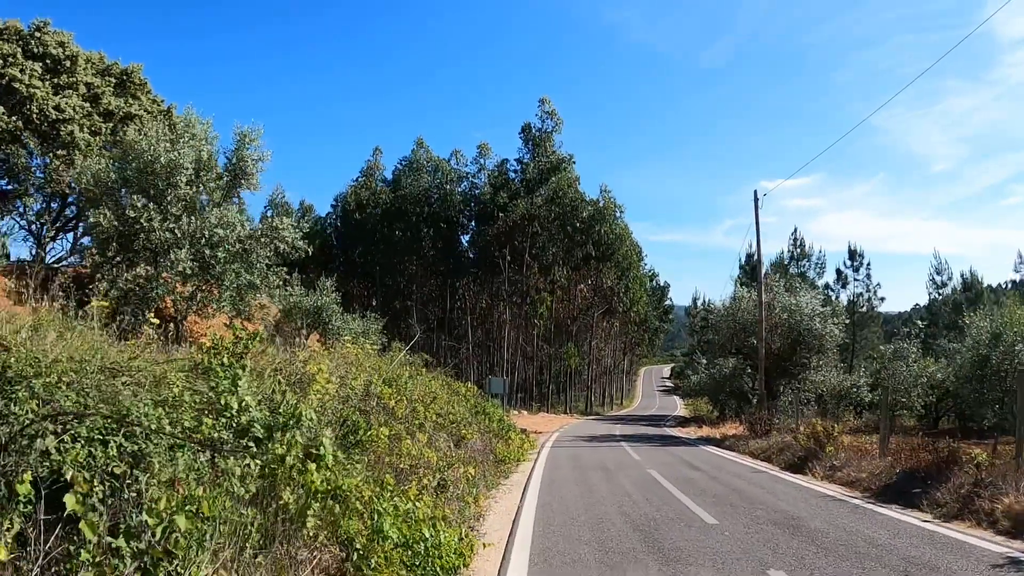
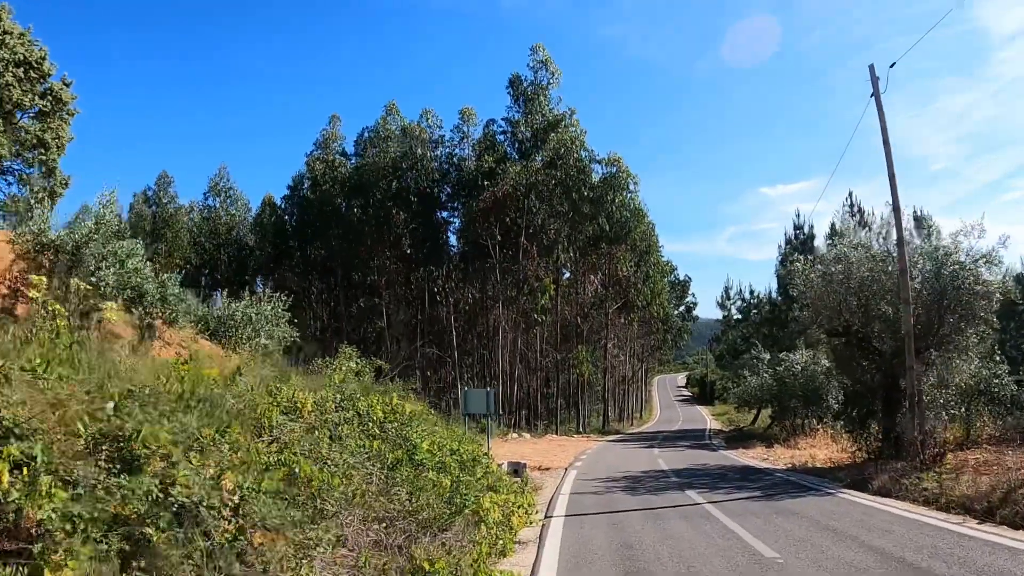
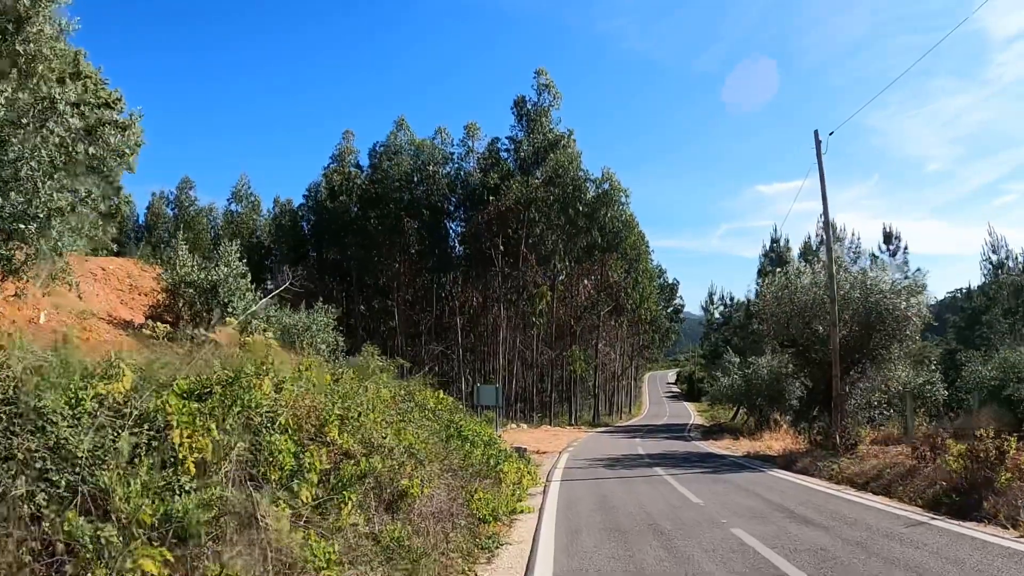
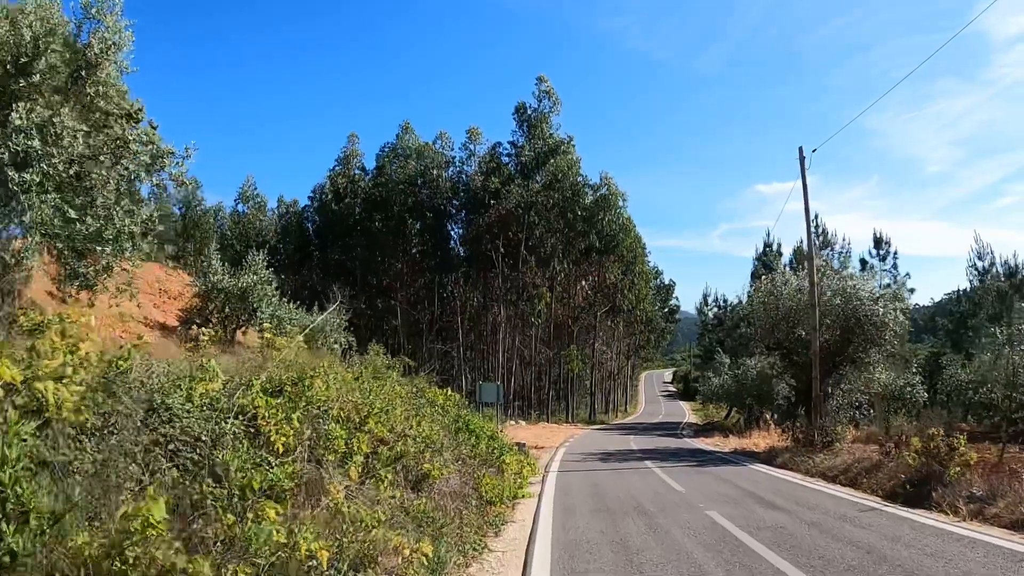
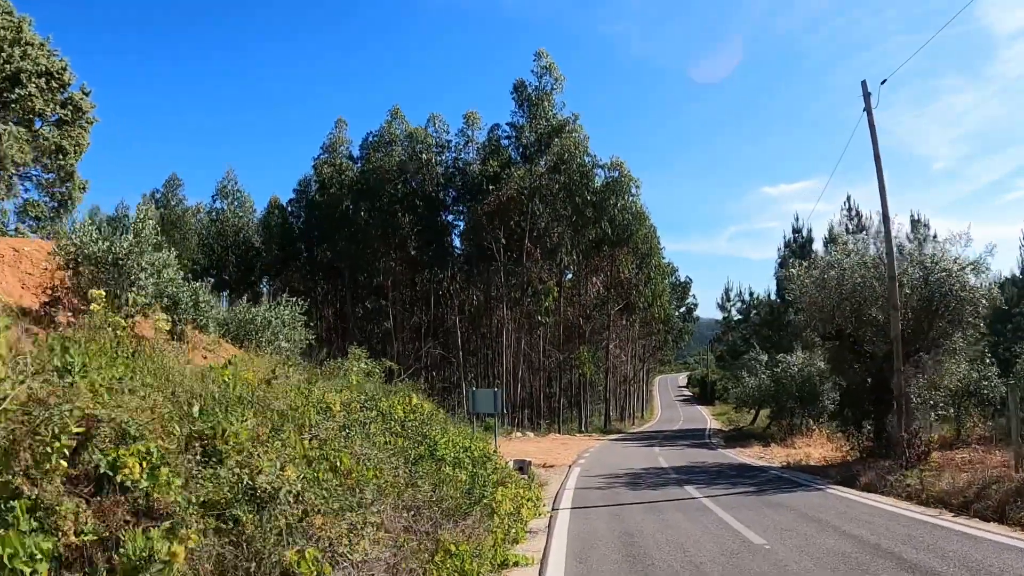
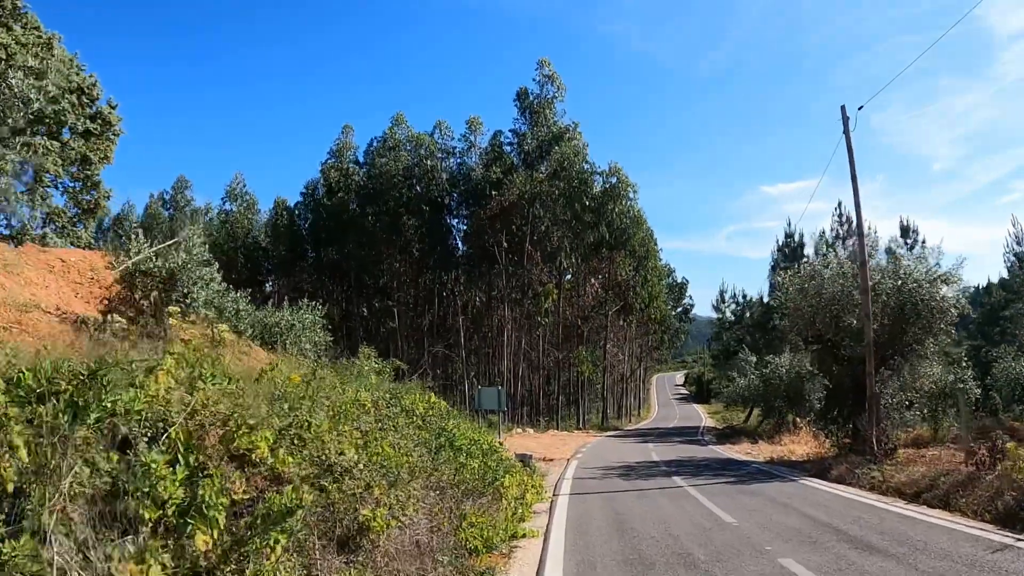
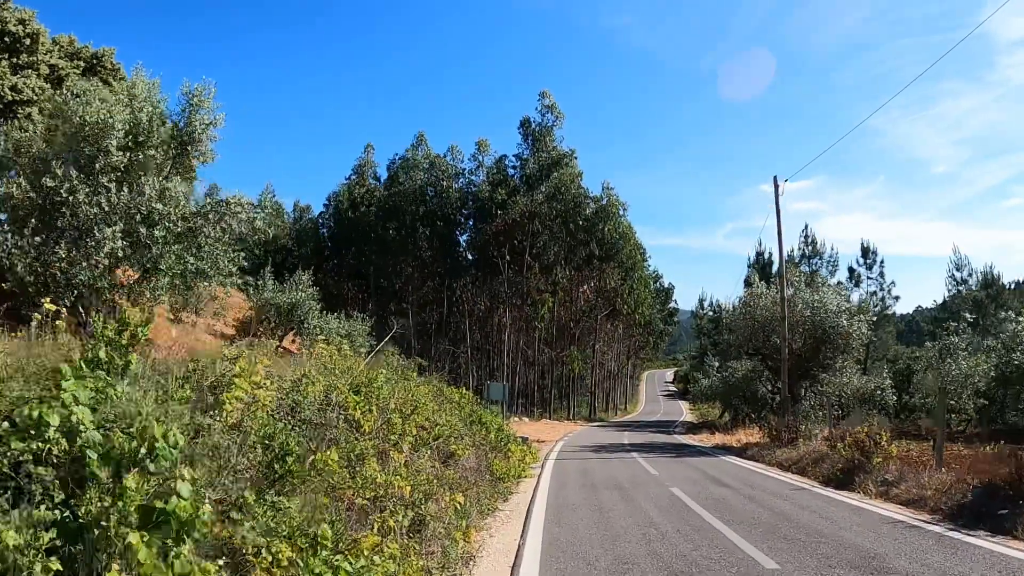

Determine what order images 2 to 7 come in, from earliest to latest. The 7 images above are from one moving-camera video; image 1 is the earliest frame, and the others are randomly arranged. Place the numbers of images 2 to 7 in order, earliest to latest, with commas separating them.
7, 4, 3, 6, 5, 2
